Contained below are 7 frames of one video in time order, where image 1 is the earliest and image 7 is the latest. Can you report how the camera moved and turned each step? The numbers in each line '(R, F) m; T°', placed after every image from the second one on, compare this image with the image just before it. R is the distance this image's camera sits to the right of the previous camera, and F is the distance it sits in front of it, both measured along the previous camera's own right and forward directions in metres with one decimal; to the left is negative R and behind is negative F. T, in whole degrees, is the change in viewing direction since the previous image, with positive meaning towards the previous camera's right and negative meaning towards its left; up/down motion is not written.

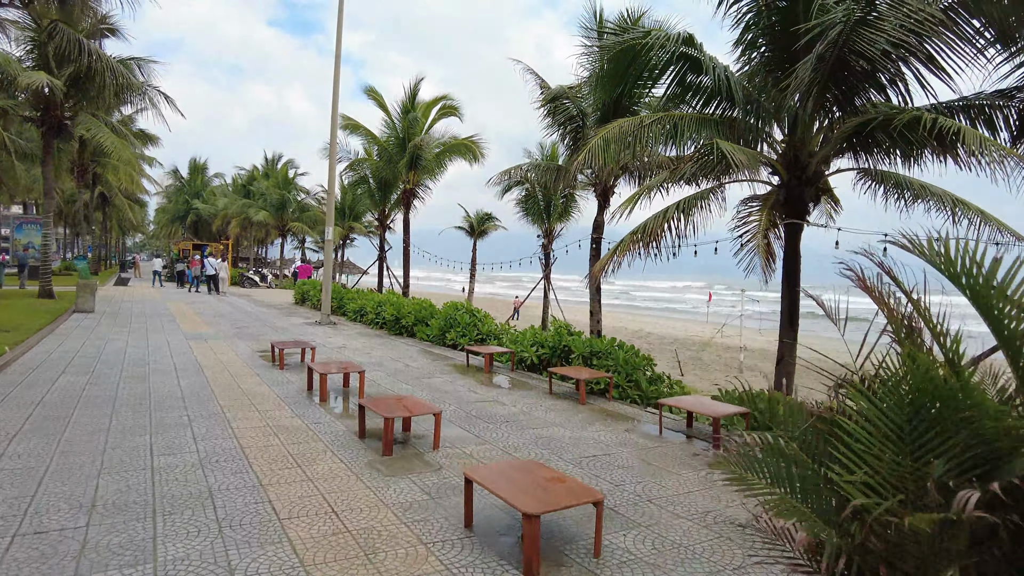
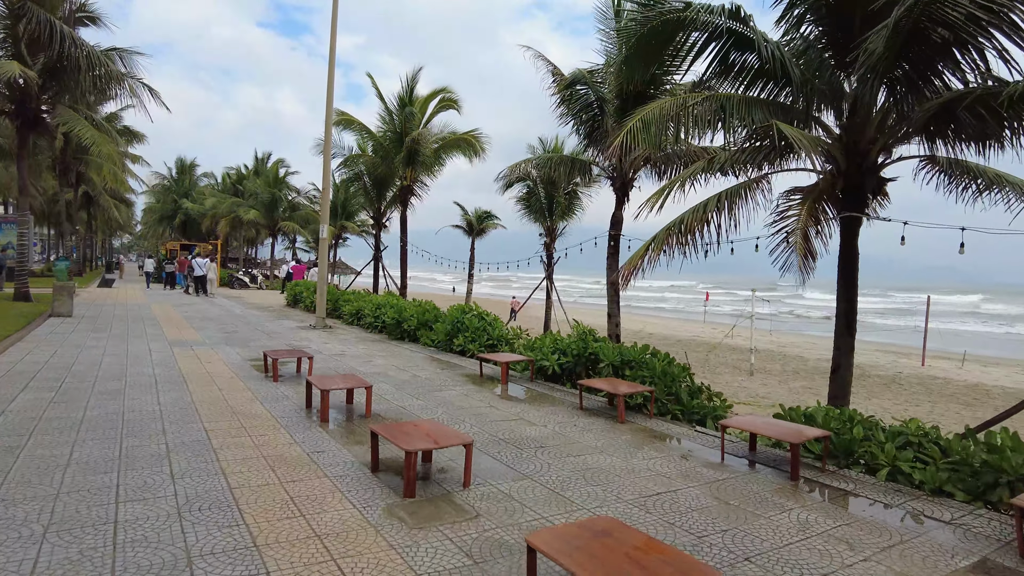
(-0.3, +0.8) m; +1°
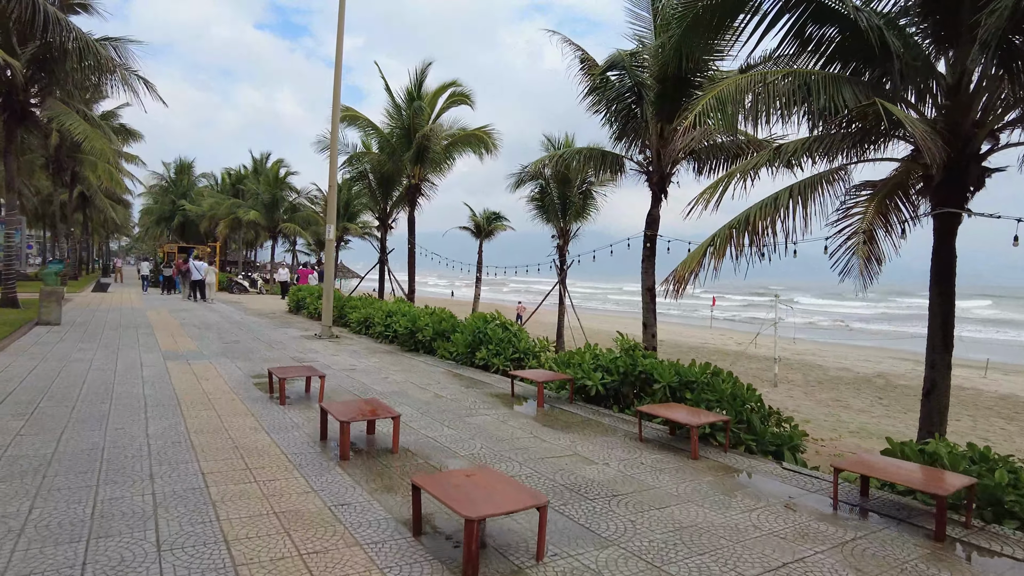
(-0.4, +0.9) m; 0°
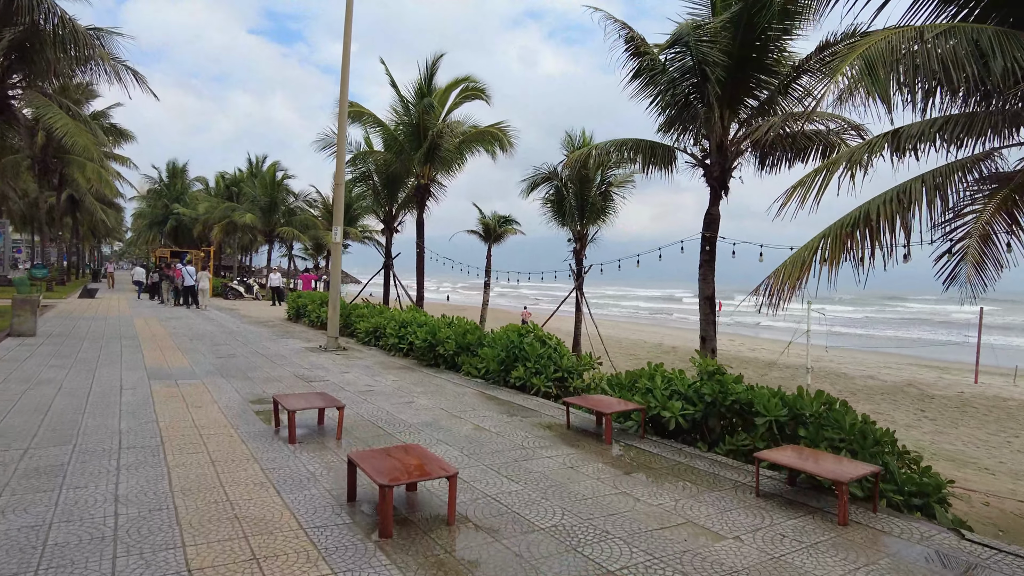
(-0.5, +1.2) m; 0°
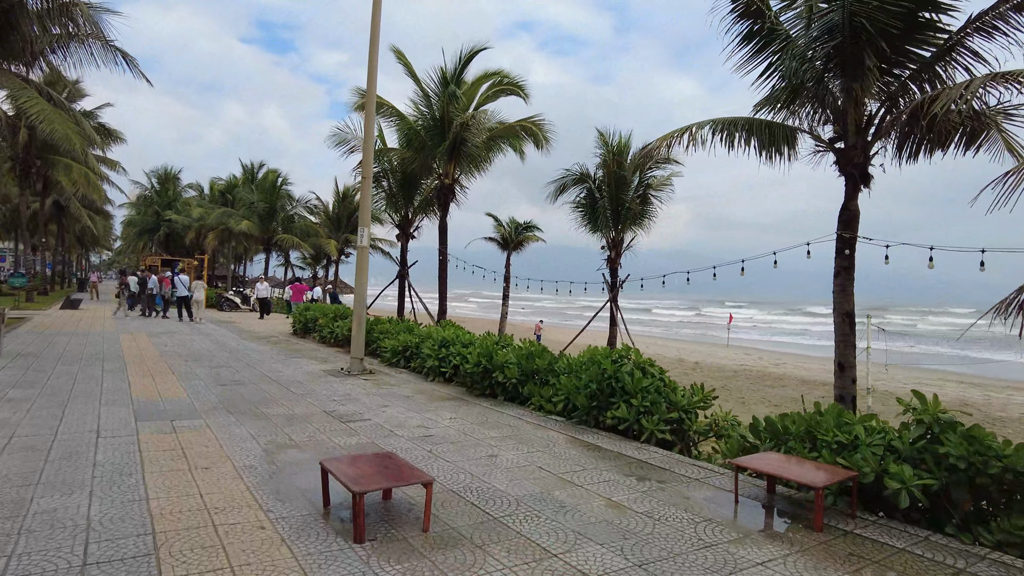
(-0.9, +1.8) m; +1°
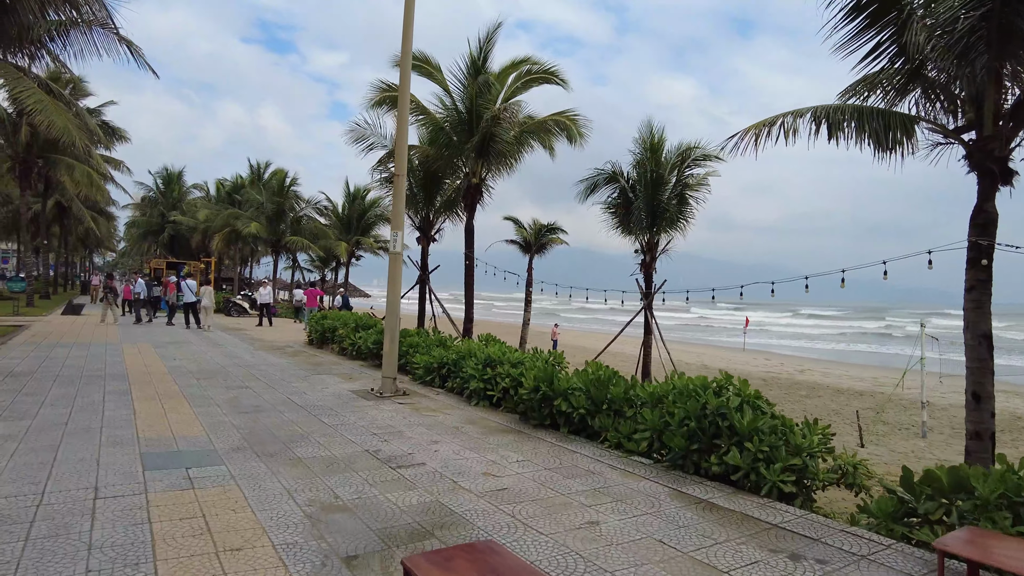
(-0.6, +1.0) m; 0°
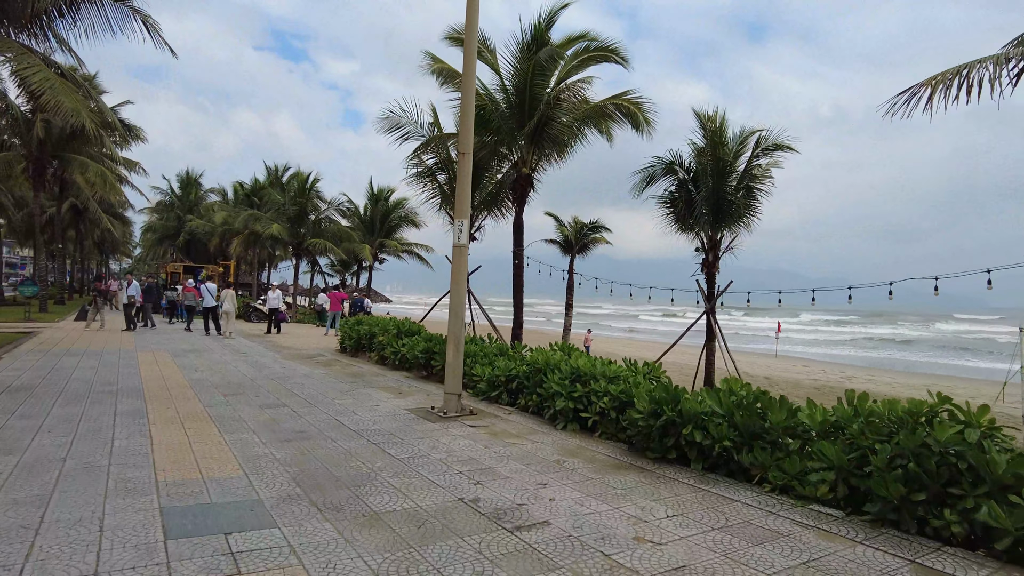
(-0.8, +1.4) m; -1°
